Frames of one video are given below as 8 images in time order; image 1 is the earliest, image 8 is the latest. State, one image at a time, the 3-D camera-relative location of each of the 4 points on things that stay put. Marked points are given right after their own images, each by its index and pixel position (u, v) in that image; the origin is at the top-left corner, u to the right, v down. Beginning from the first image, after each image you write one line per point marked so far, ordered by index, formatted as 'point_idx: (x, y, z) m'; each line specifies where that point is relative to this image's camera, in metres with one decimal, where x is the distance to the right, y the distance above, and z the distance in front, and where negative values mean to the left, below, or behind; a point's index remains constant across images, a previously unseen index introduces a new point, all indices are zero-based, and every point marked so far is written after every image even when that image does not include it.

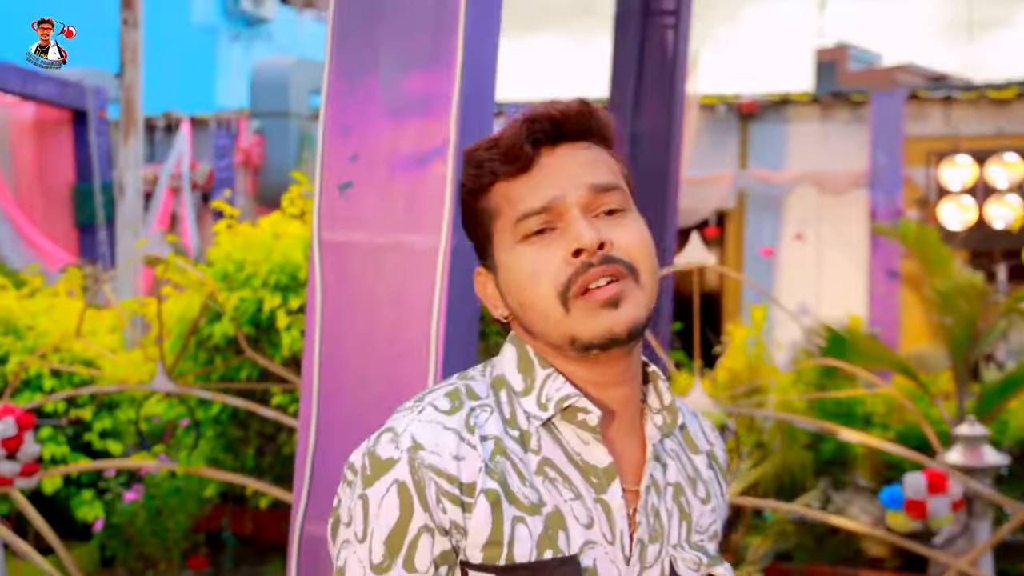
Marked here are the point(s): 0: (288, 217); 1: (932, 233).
0: (-0.9, +0.3, +3.8) m
1: (+1.9, +0.2, +4.3) m
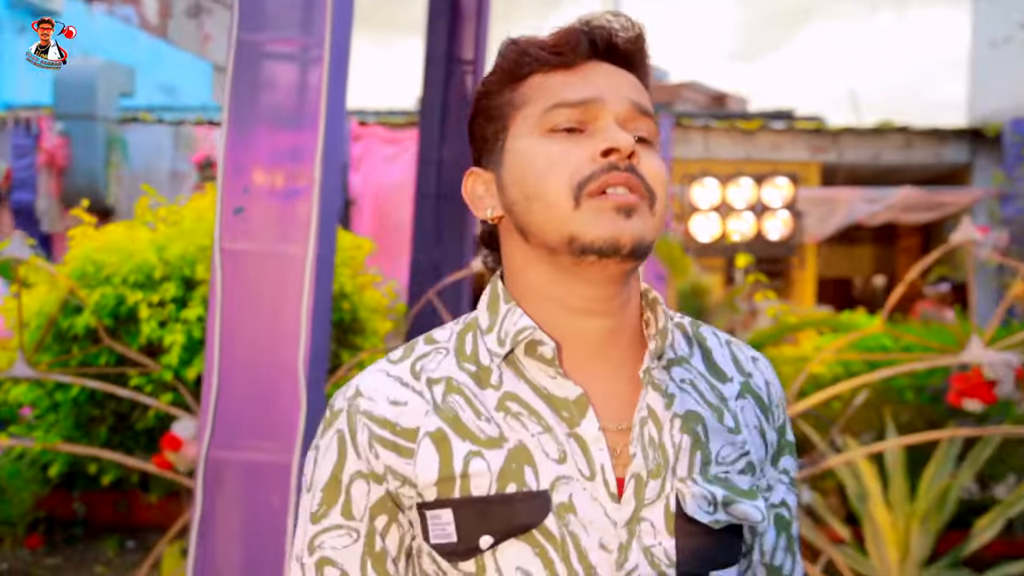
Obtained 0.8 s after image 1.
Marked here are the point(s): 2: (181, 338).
0: (-1.7, +0.3, +4.3) m
1: (+0.9, +0.2, +5.4) m
2: (-1.4, -0.2, +4.0) m
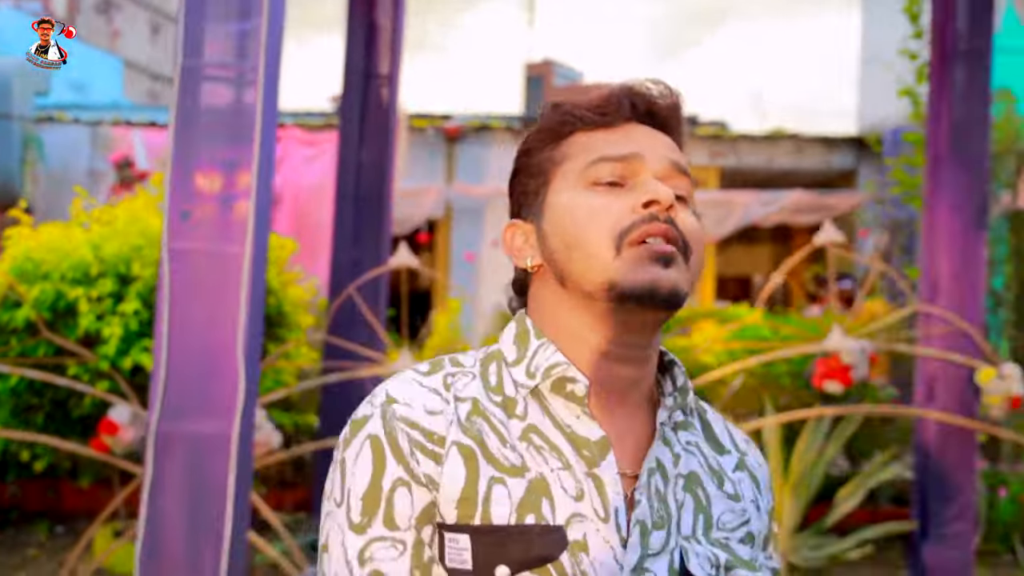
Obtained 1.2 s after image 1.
0: (-2.2, +0.3, +4.6) m
1: (+0.4, +0.3, +5.9) m
2: (-1.8, -0.2, +4.3) m
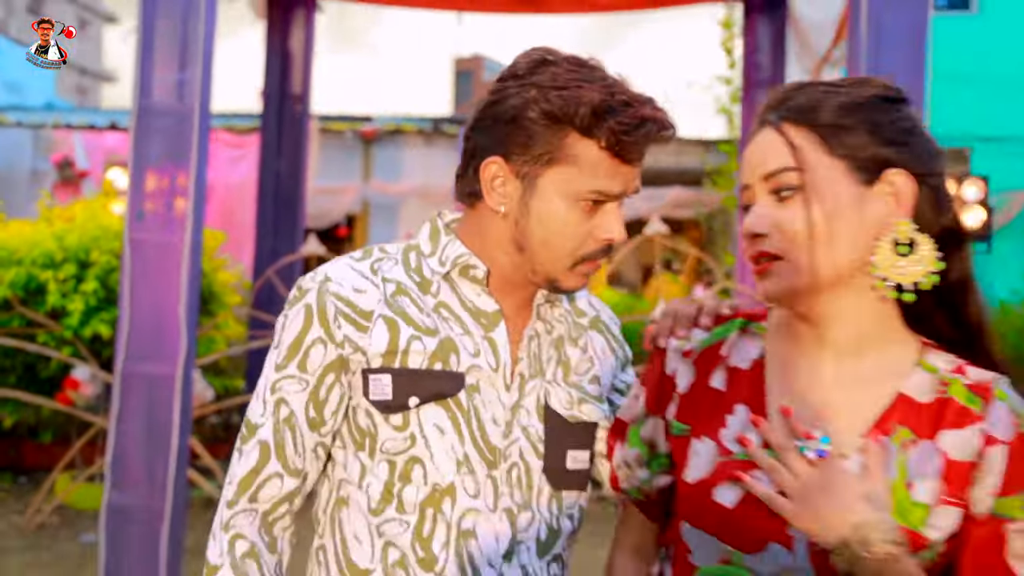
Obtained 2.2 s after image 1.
0: (-2.8, +0.4, +5.6) m
1: (-0.4, +0.4, +7.1) m
2: (-2.5, -0.1, +5.3) m
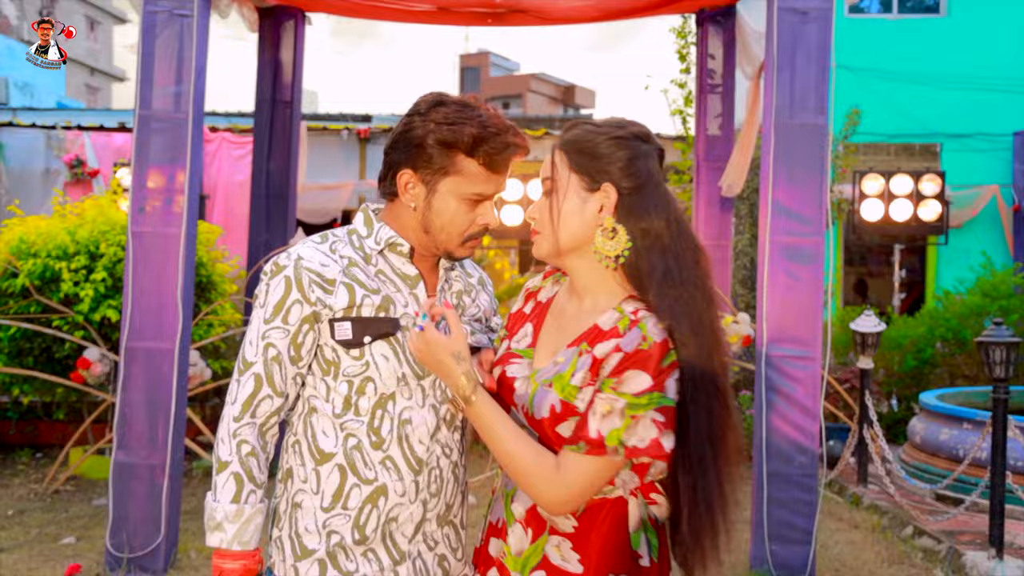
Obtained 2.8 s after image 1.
0: (-3.0, +0.4, +6.2) m
1: (-0.6, +0.5, +7.6) m
2: (-2.7, 0.0, +5.9) m
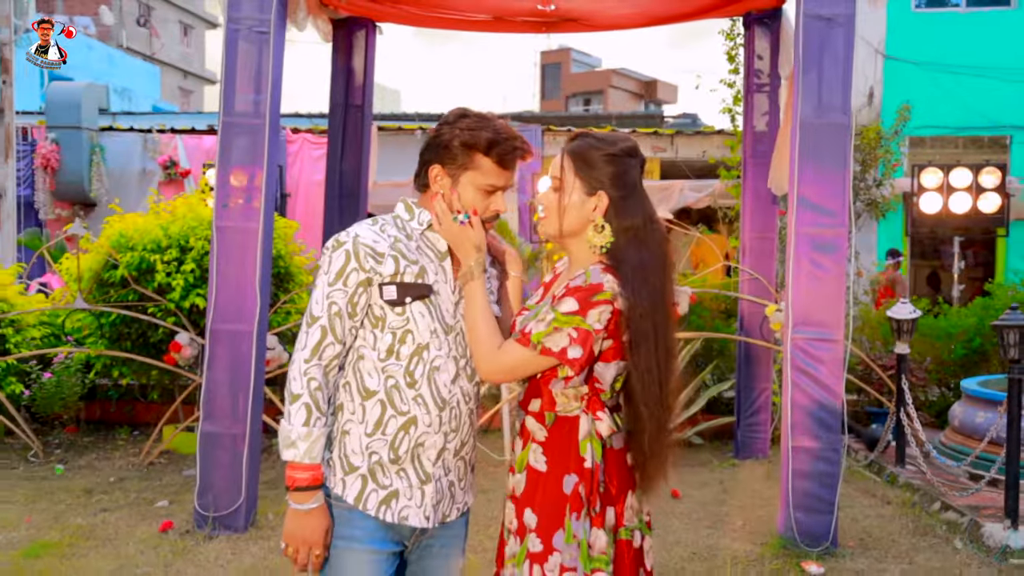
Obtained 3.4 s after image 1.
0: (-2.7, +0.5, +6.9) m
1: (-0.1, +0.5, +8.1) m
2: (-2.3, 0.0, +6.5) m
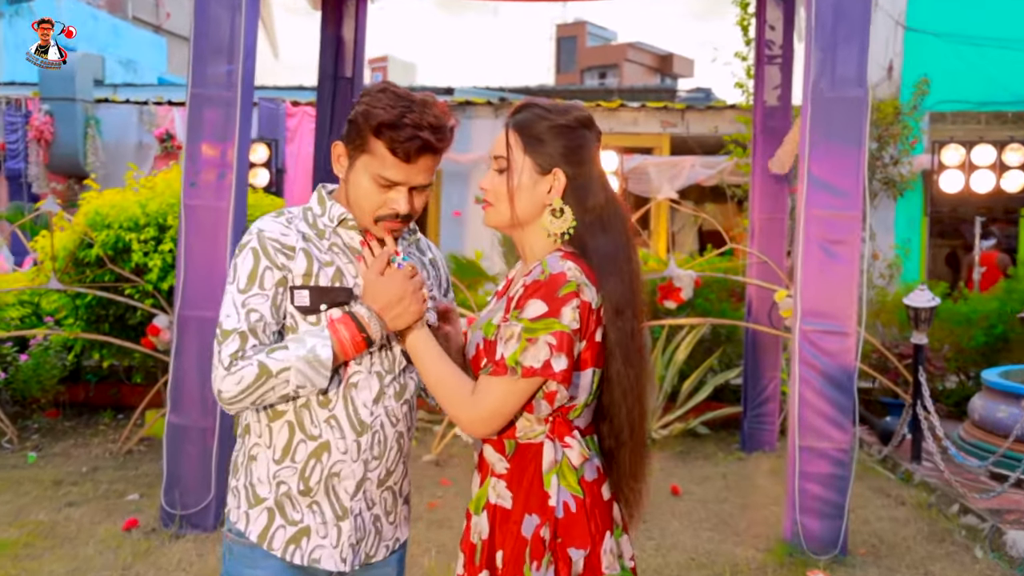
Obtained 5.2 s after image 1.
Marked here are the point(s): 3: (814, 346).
0: (-2.7, +0.7, +6.5) m
1: (-0.1, +0.7, +7.7) m
2: (-2.3, +0.2, +6.2) m
3: (+1.4, -0.3, +4.3) m
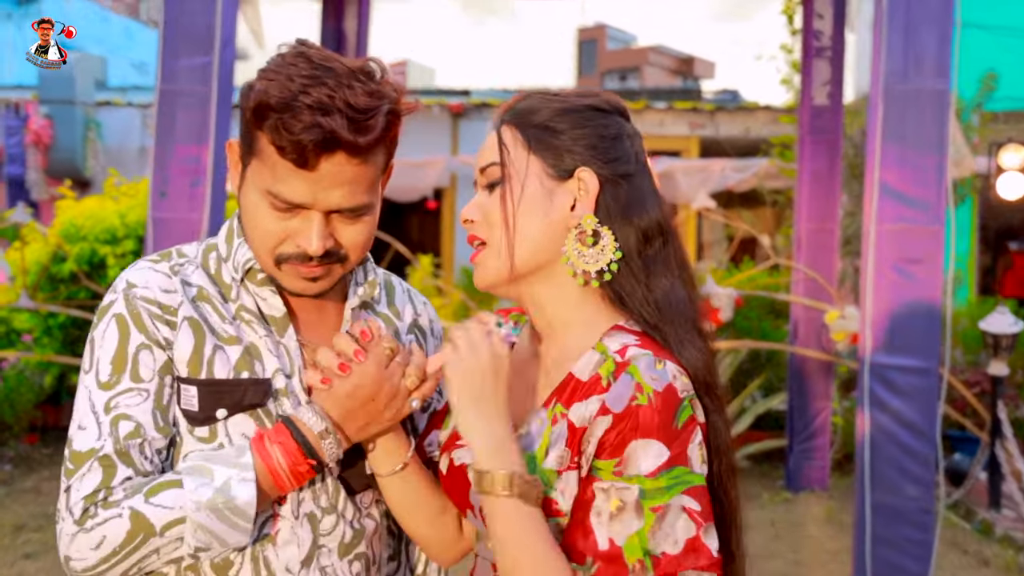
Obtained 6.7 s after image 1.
0: (-2.6, +0.5, +5.9) m
1: (+0.1, +0.6, +7.1) m
2: (-2.2, 0.0, +5.6) m
3: (+1.4, -0.4, +3.6) m
